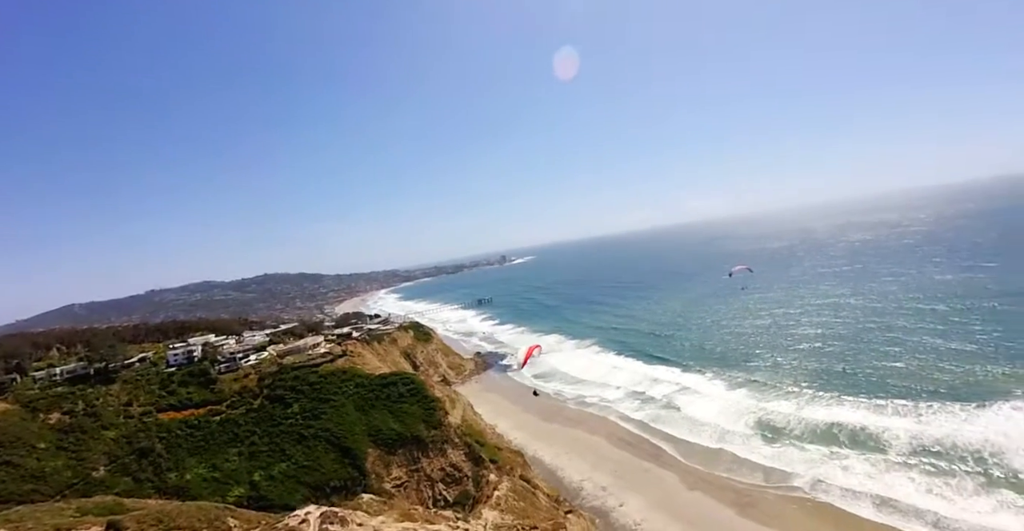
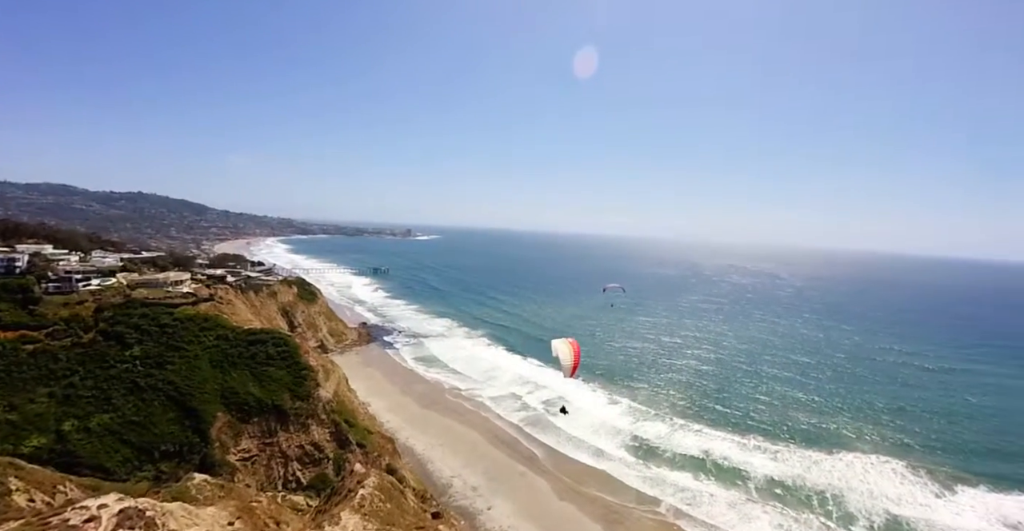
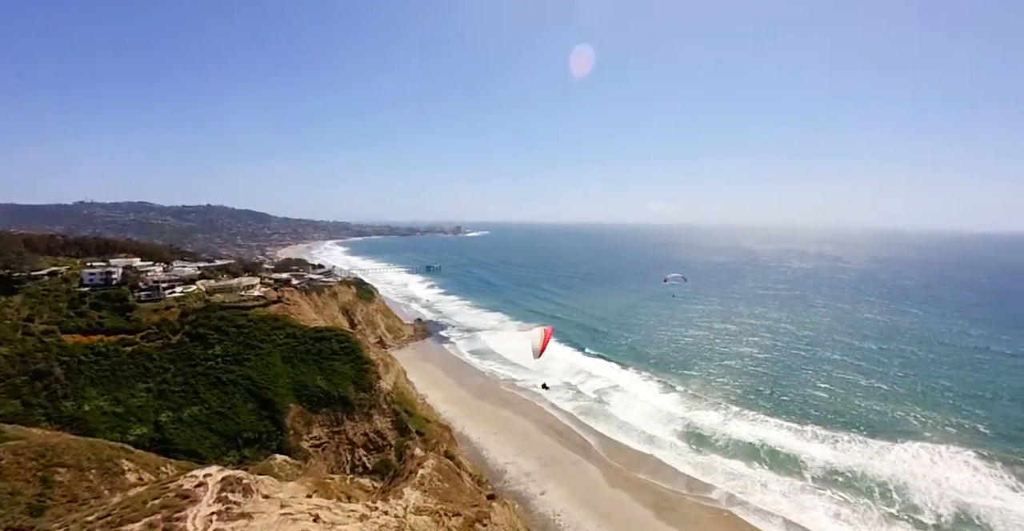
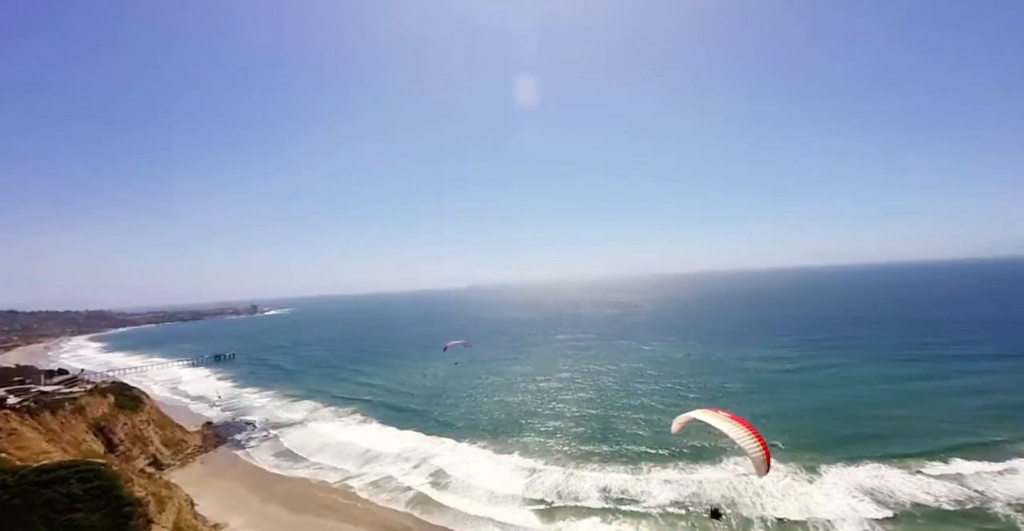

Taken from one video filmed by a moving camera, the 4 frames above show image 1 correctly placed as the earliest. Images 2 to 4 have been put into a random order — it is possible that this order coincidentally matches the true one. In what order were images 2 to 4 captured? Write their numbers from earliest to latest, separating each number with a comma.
3, 2, 4
